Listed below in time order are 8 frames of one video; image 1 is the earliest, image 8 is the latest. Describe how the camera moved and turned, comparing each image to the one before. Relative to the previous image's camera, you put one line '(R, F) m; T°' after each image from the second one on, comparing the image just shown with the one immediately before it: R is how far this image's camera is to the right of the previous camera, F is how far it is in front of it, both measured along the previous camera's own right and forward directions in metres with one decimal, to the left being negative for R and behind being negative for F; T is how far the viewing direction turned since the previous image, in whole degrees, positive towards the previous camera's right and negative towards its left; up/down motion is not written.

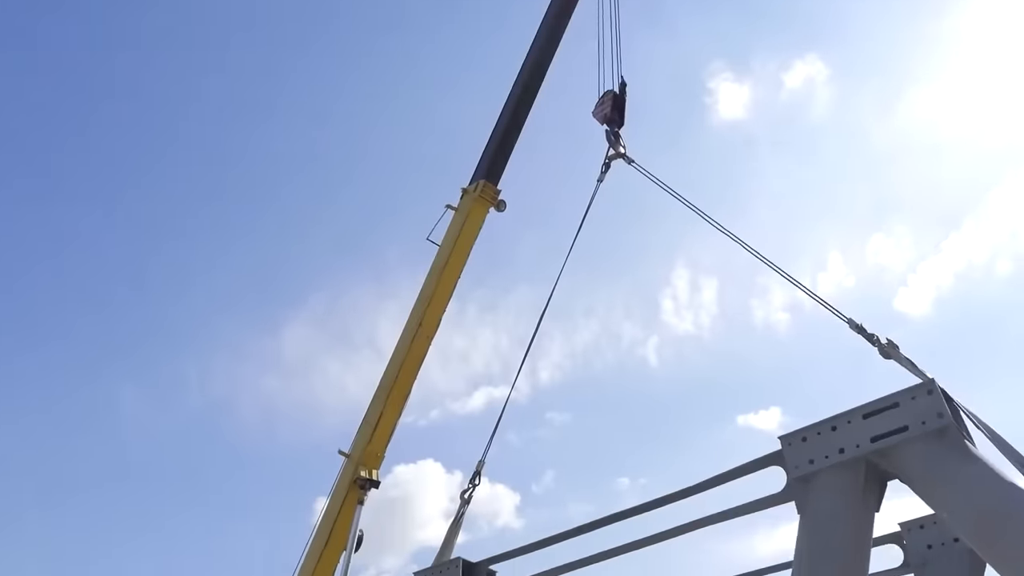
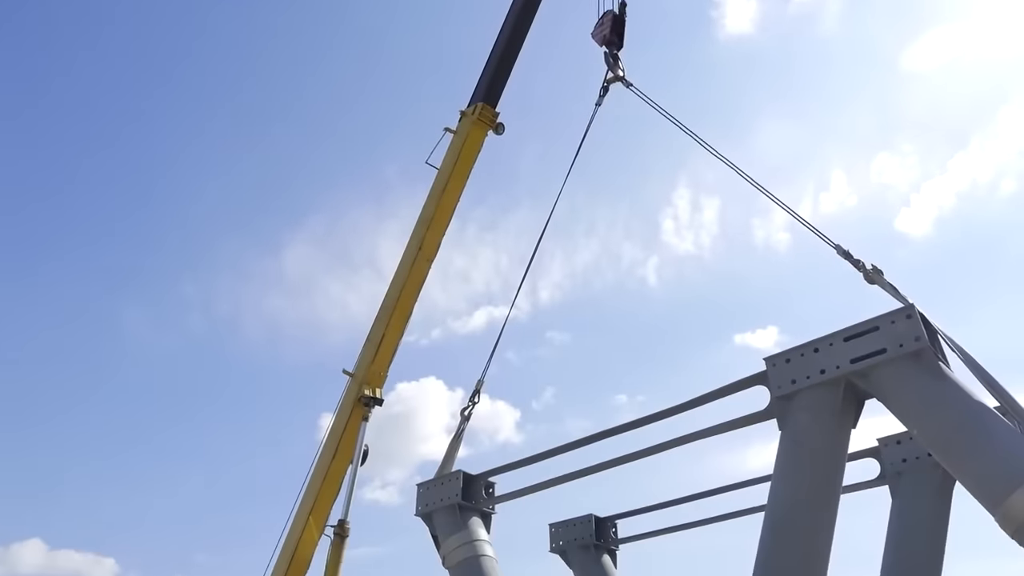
(0.0, -0.1) m; 0°
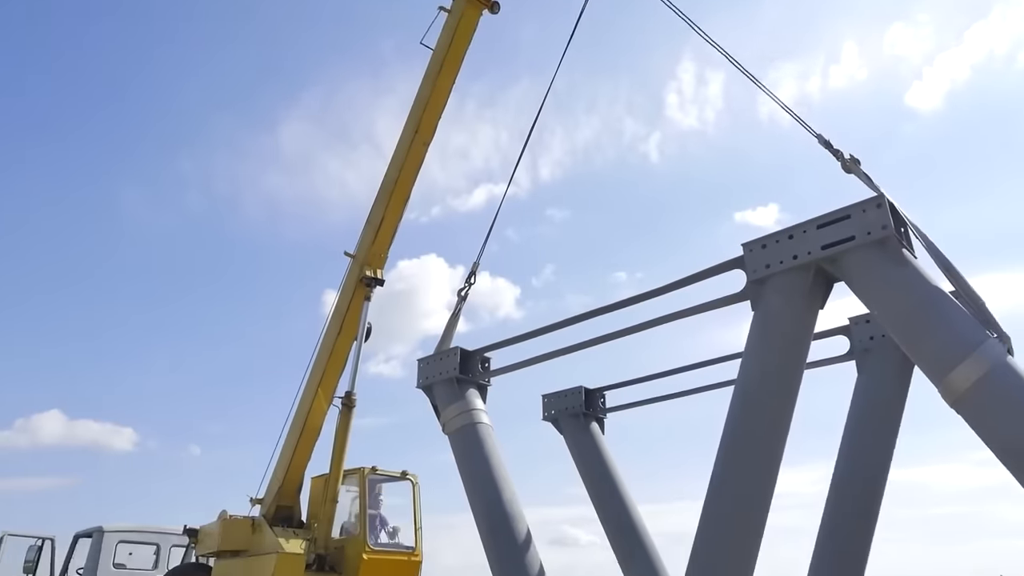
(0.0, -0.2) m; 0°
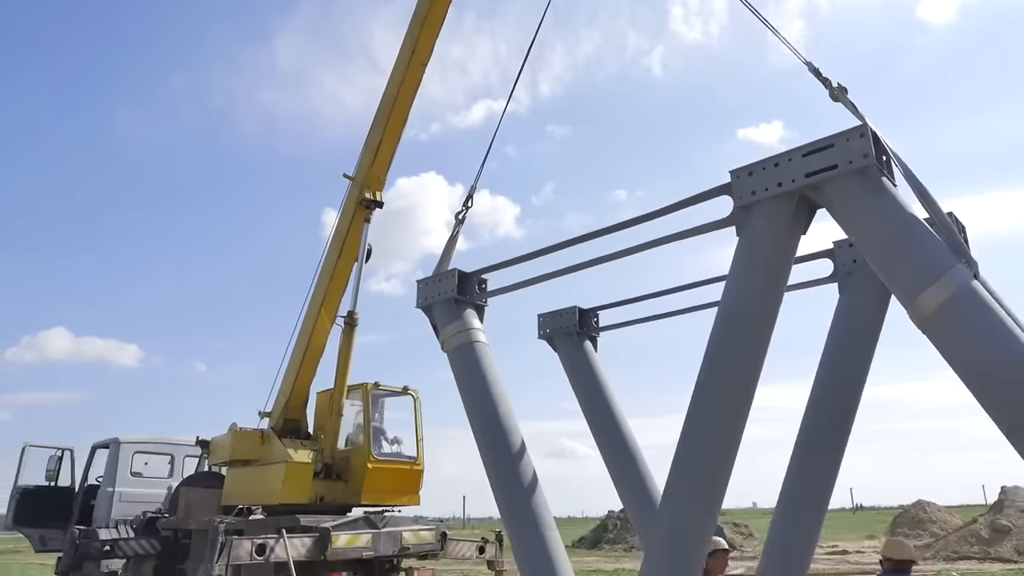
(0.0, -0.2) m; 0°
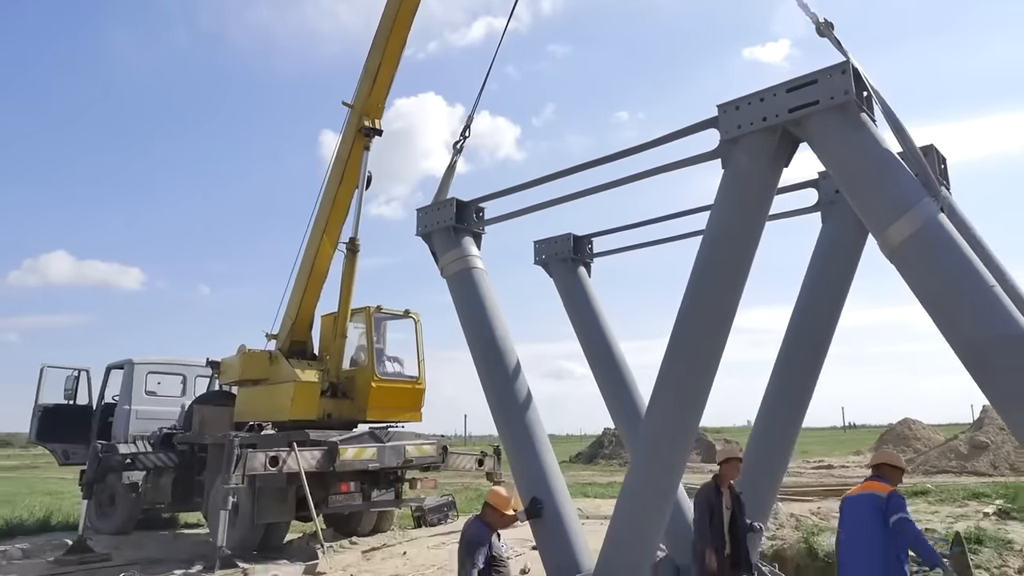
(0.0, -0.3) m; 0°
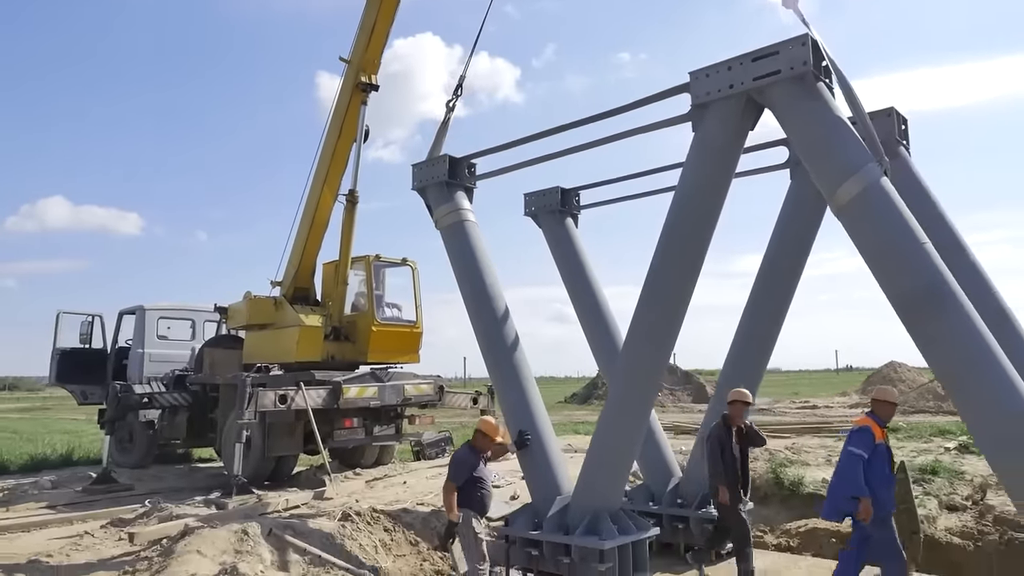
(+0.1, -0.5) m; 0°
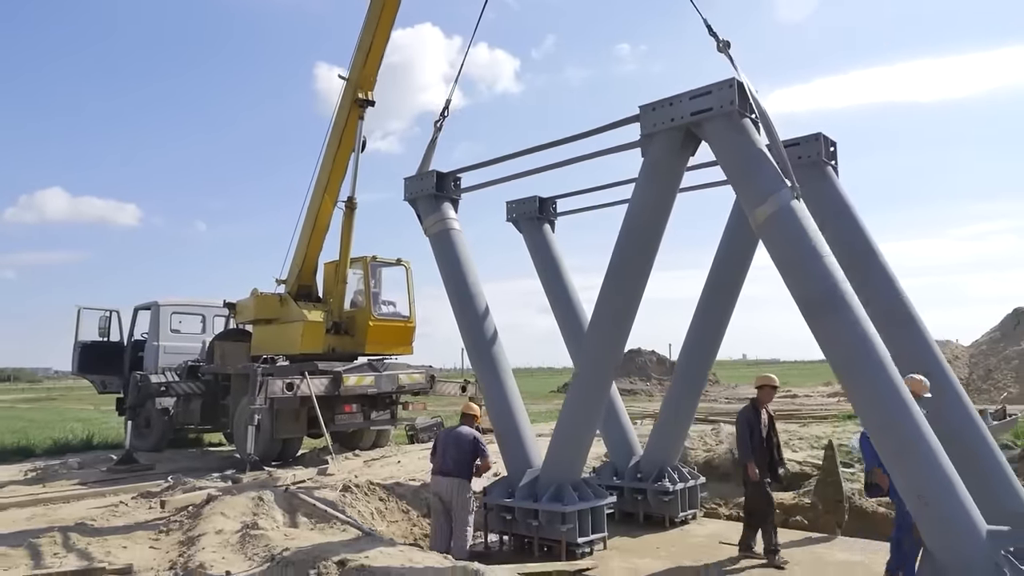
(+0.2, -0.9) m; 0°
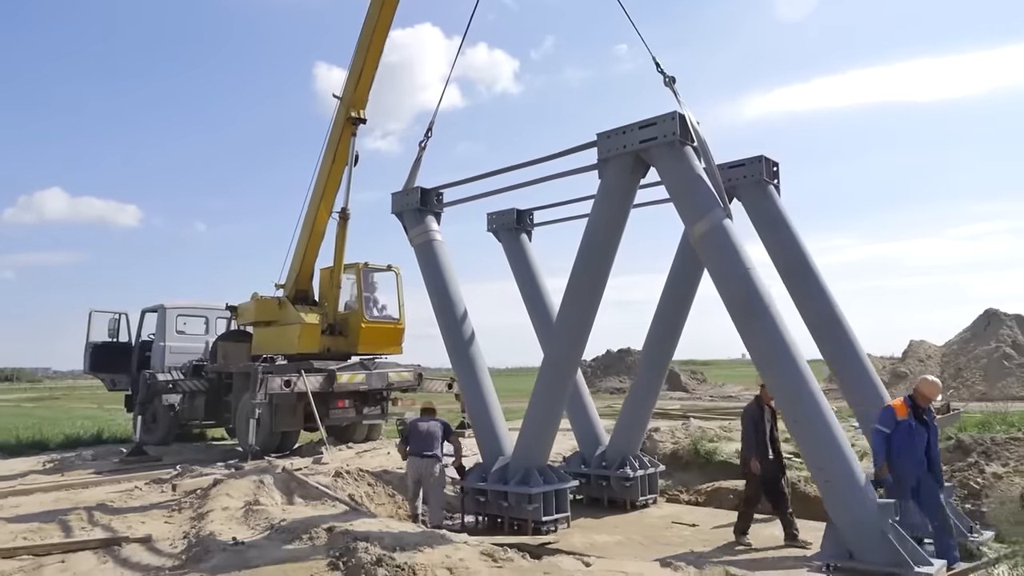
(+0.3, -0.8) m; 0°
